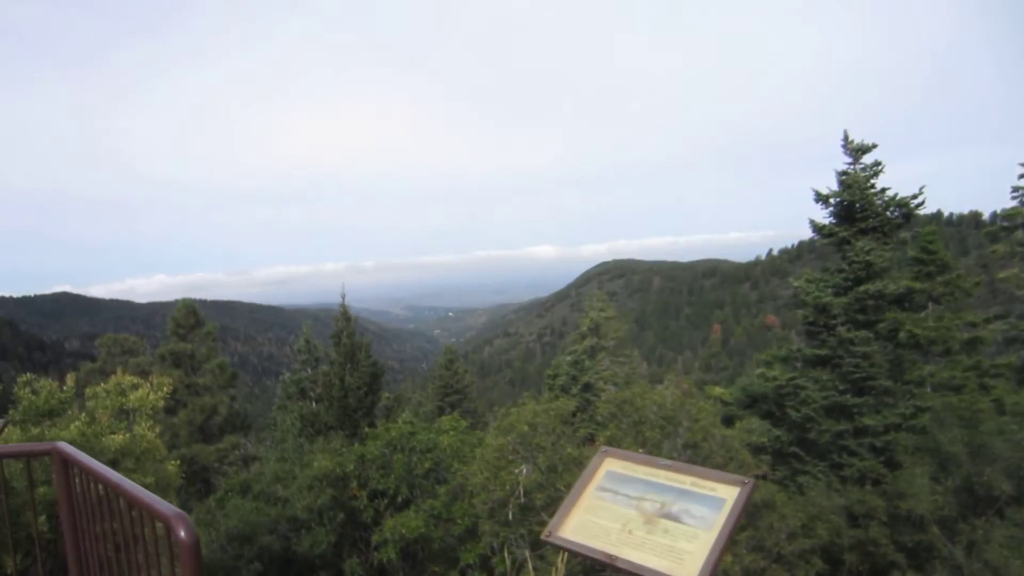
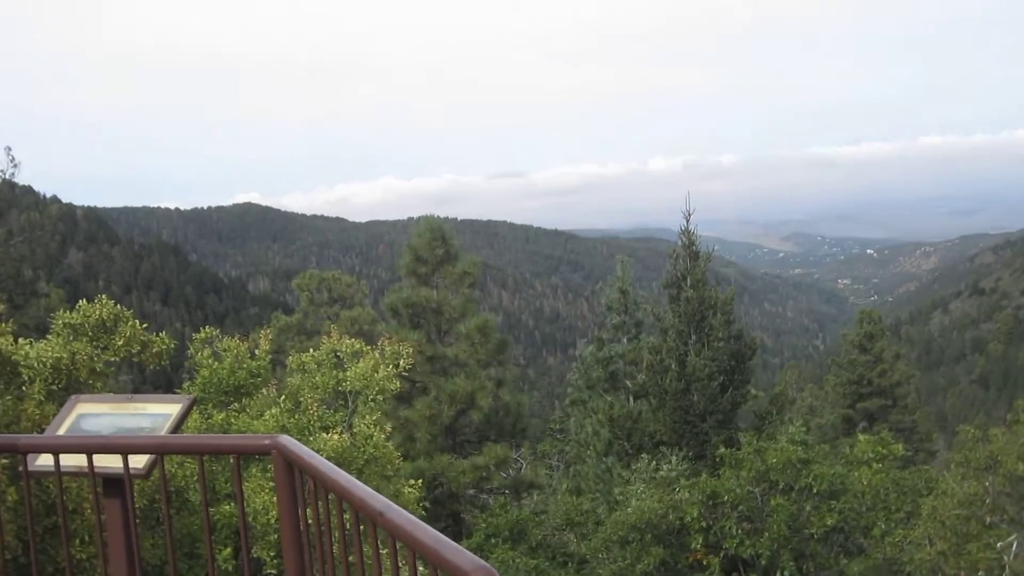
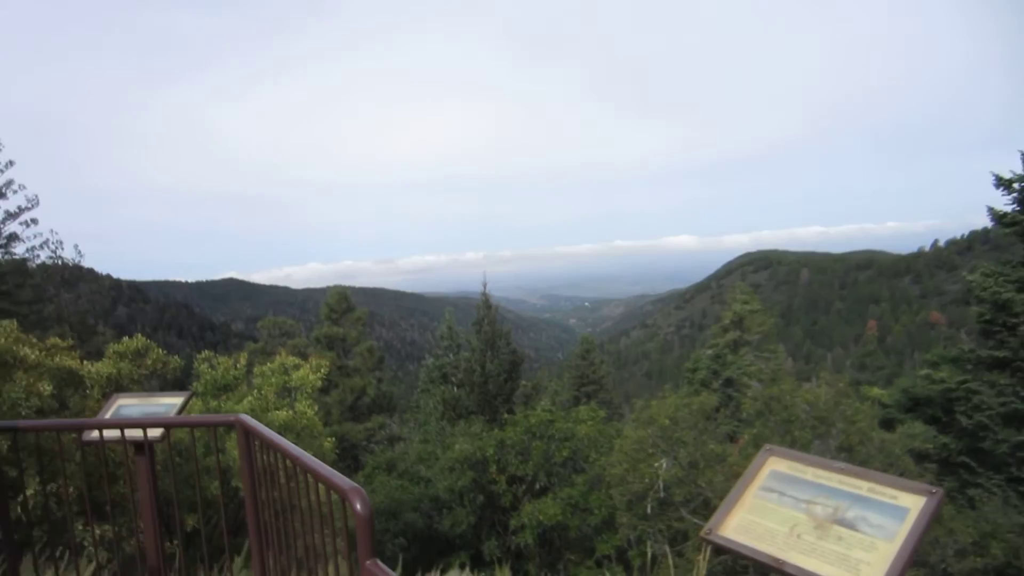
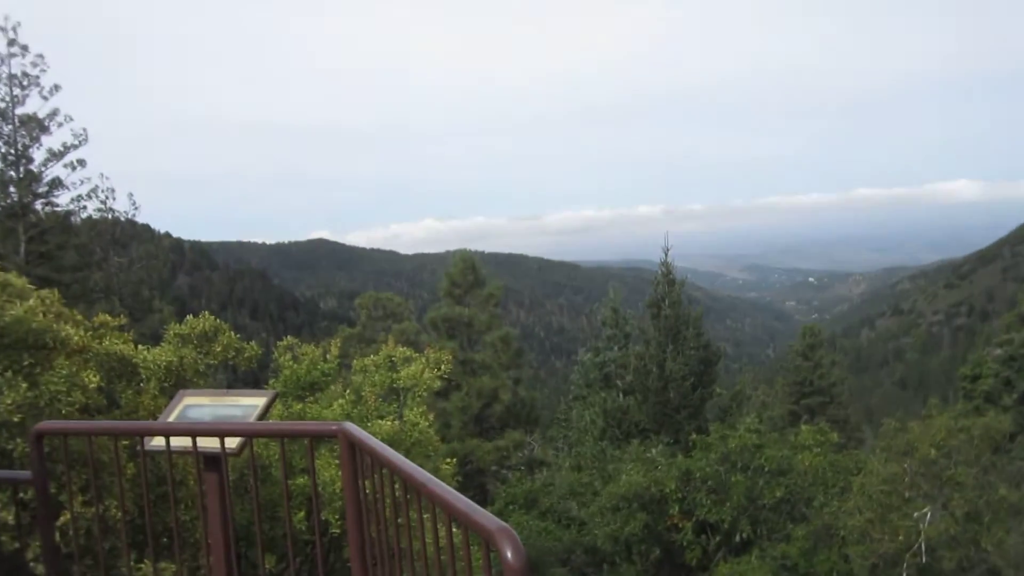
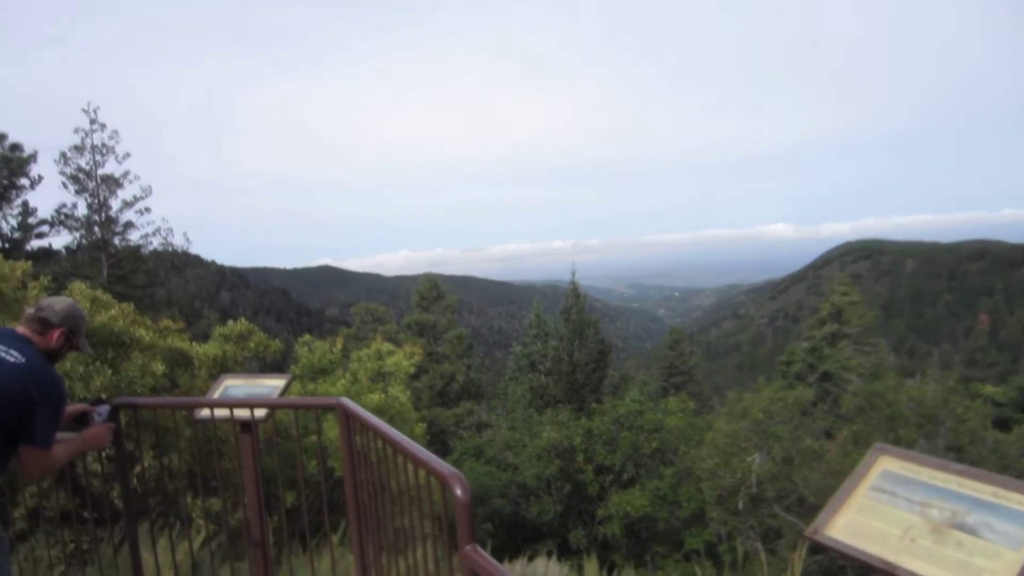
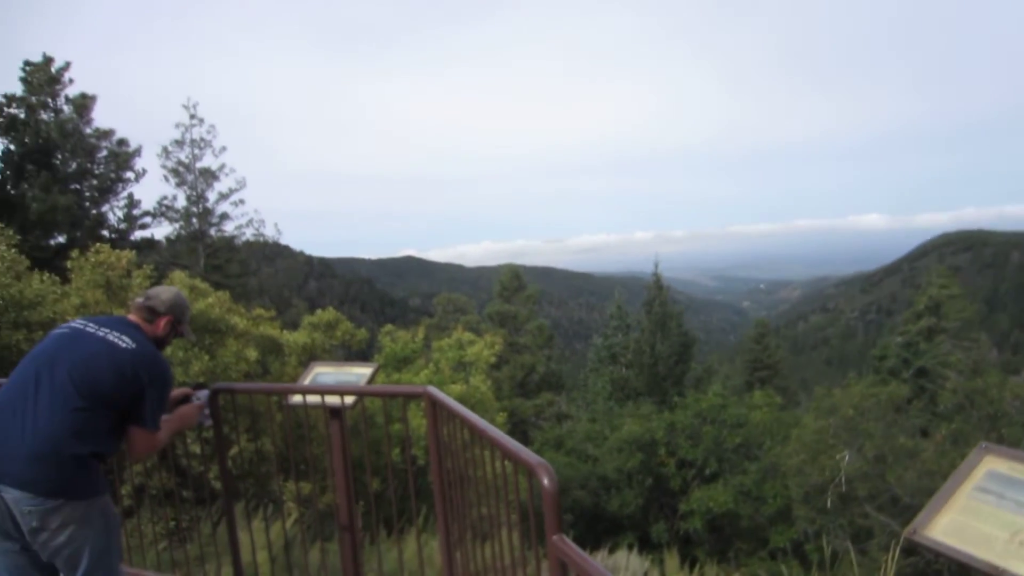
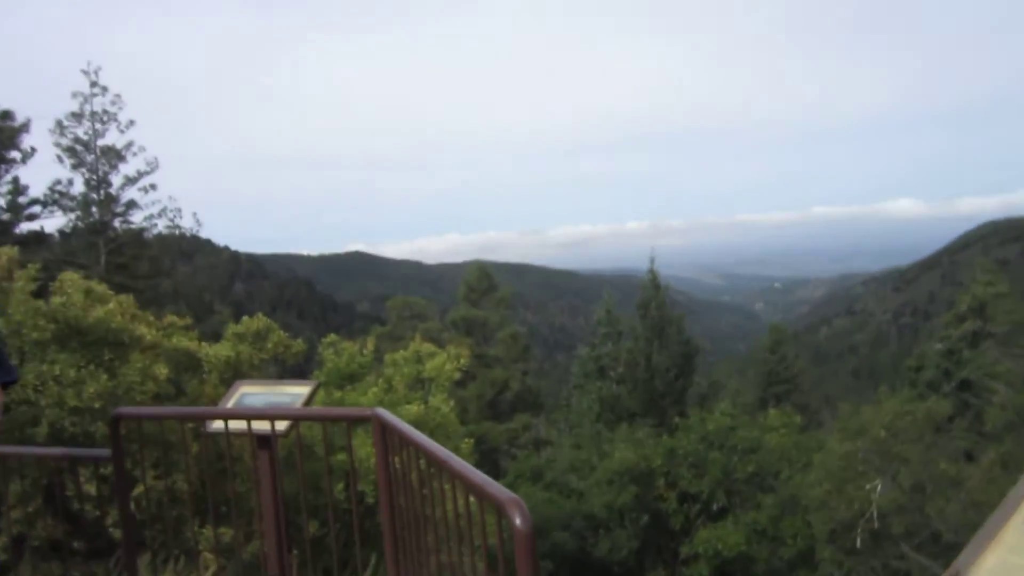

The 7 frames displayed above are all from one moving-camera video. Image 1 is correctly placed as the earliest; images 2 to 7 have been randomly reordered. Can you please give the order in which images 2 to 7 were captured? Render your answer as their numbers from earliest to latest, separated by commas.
3, 5, 6, 7, 4, 2
